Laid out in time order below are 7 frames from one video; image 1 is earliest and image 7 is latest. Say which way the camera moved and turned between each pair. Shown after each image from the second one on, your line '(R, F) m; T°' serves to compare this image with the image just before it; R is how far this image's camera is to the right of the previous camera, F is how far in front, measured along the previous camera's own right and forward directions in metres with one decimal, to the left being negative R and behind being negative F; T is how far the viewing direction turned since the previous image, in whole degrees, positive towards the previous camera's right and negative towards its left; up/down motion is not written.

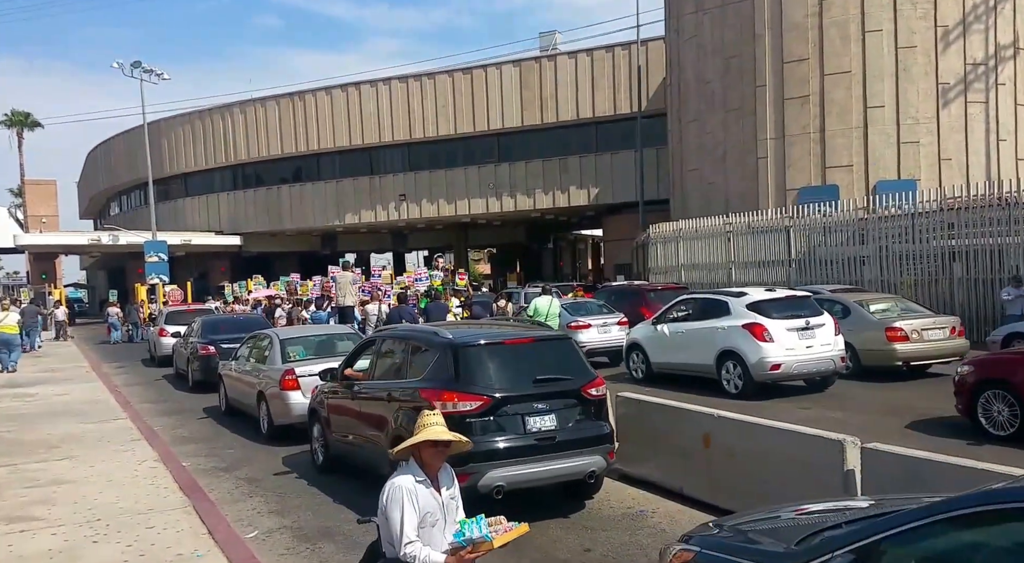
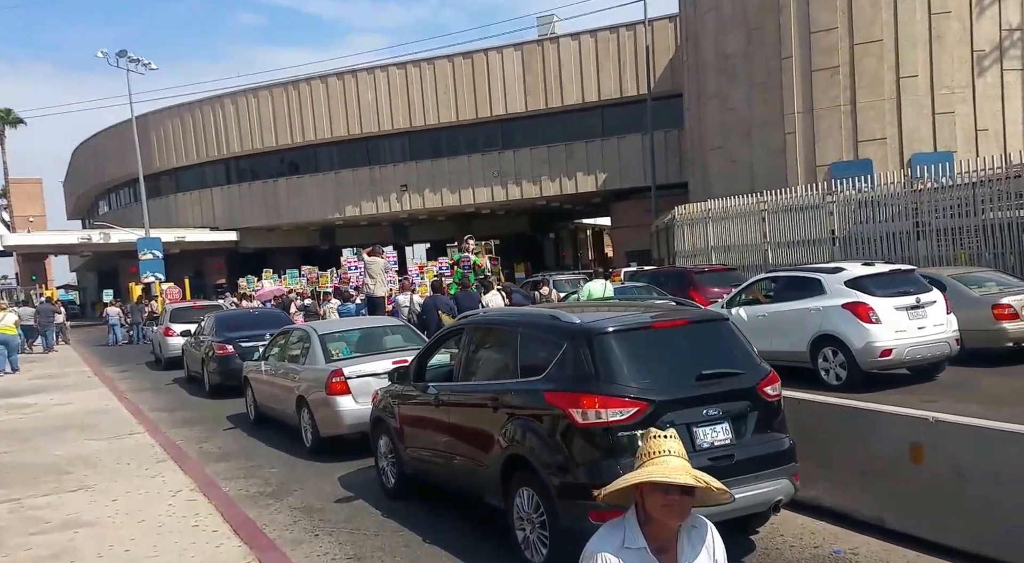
(-1.0, +1.6) m; +1°
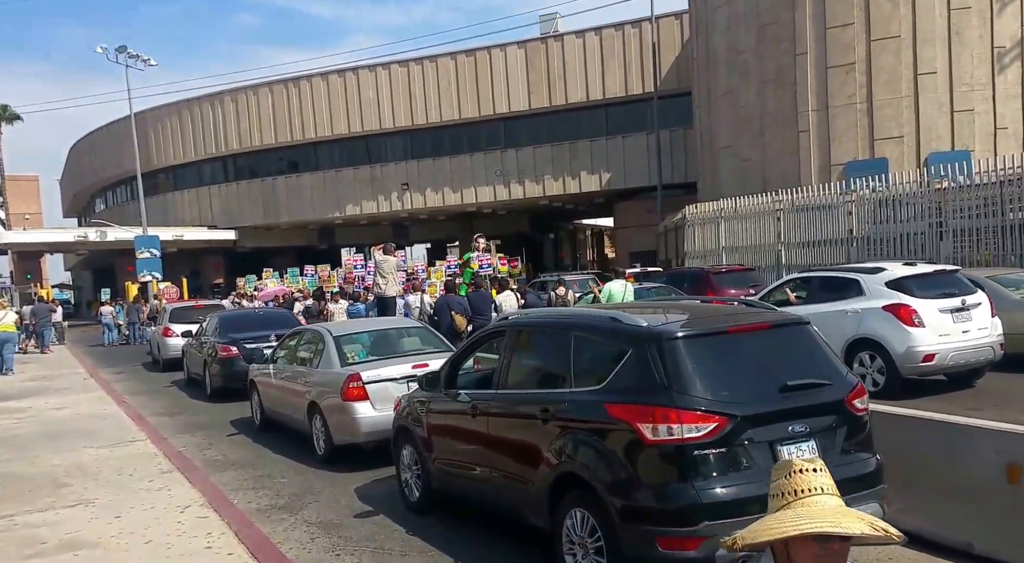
(-0.3, +0.6) m; 0°
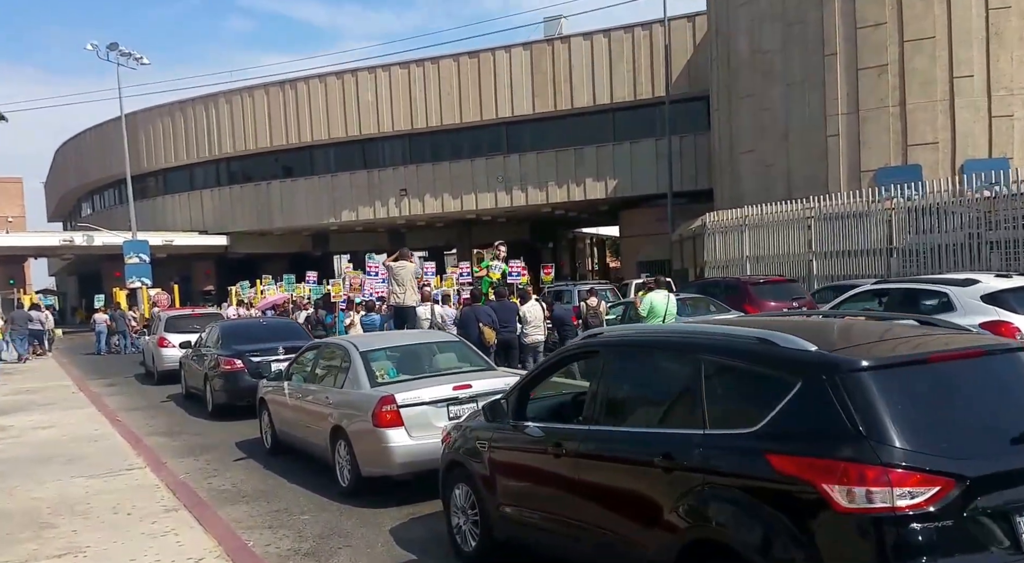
(-0.7, +1.3) m; +1°
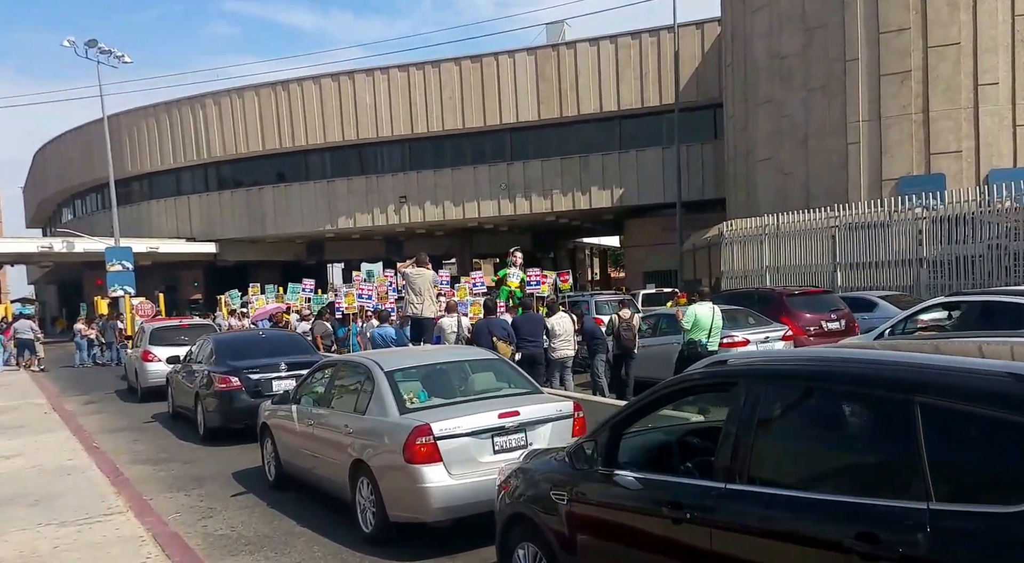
(-0.5, +1.3) m; +1°
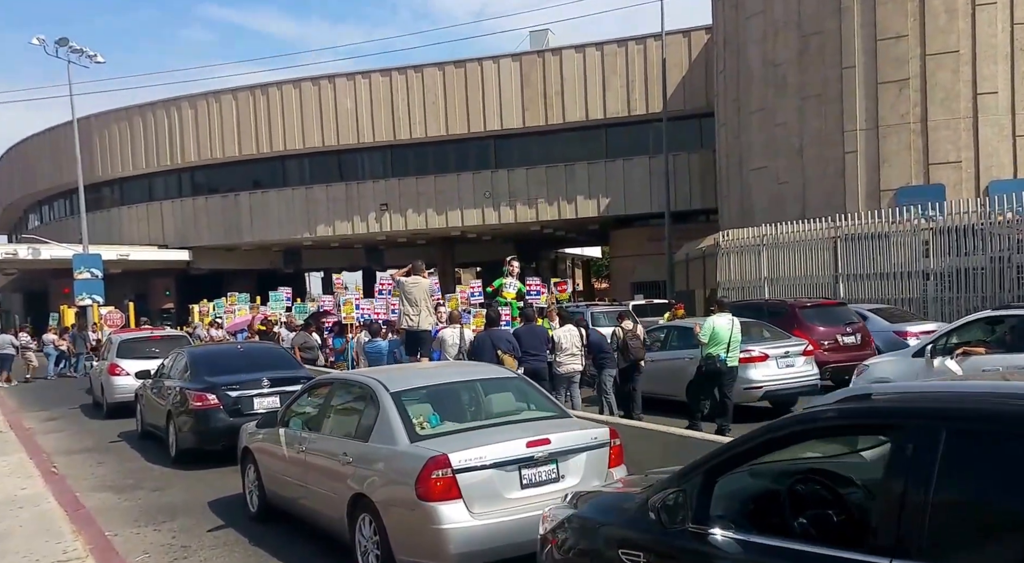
(-0.4, +1.0) m; +2°
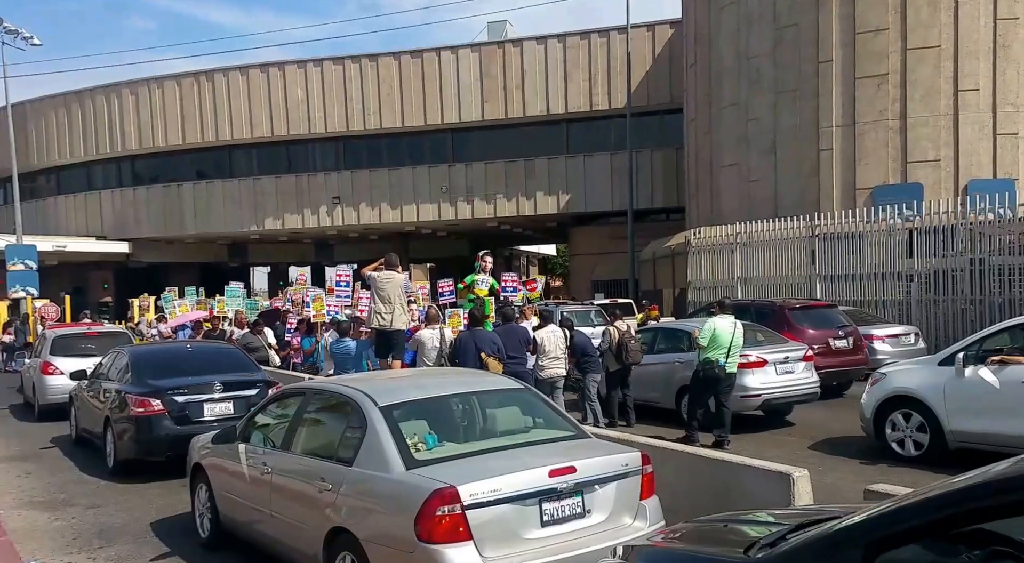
(-0.4, +1.1) m; +3°
